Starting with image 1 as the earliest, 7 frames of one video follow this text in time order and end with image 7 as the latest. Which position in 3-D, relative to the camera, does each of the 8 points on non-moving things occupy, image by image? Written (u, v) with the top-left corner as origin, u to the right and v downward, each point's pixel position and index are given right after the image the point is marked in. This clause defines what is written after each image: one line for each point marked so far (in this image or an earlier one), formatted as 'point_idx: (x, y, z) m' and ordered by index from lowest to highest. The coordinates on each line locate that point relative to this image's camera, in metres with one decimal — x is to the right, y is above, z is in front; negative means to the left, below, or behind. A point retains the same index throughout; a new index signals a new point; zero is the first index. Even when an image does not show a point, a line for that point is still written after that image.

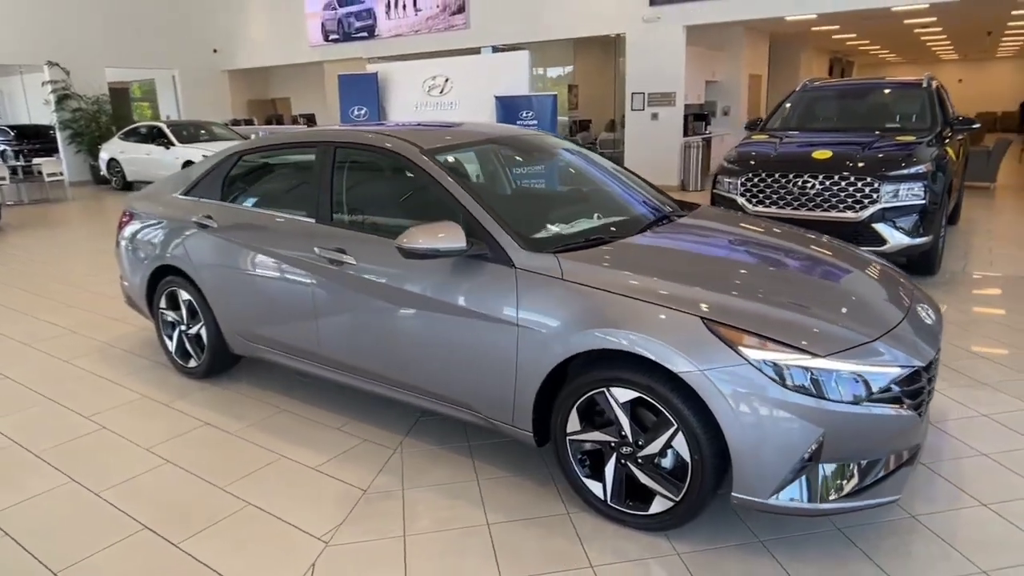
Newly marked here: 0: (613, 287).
0: (+0.4, 0.0, +2.3) m
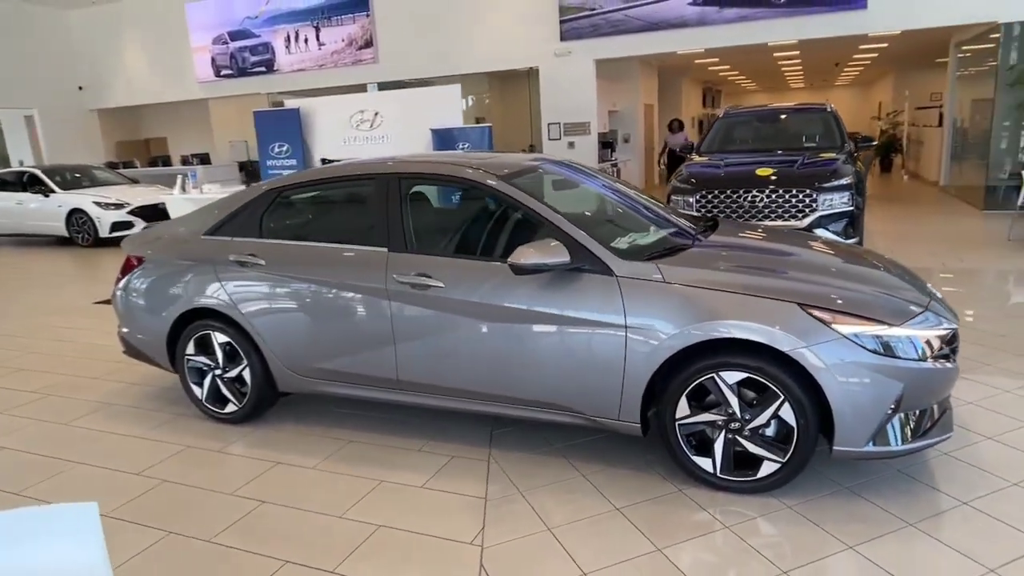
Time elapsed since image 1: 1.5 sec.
0: (+0.8, 0.0, +2.7) m
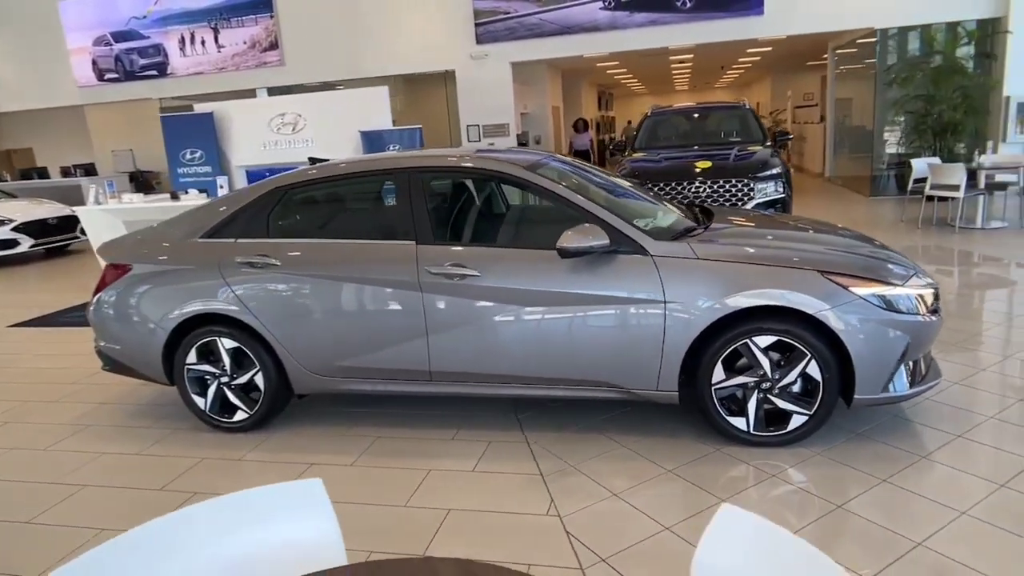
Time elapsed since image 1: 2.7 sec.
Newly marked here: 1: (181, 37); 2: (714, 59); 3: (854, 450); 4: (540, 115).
0: (+1.0, +0.1, +3.0) m
1: (-6.1, +4.6, +12.6) m
2: (+4.5, +5.1, +15.1) m
3: (+1.5, -0.7, +3.0) m
4: (+0.5, +3.5, +13.7) m
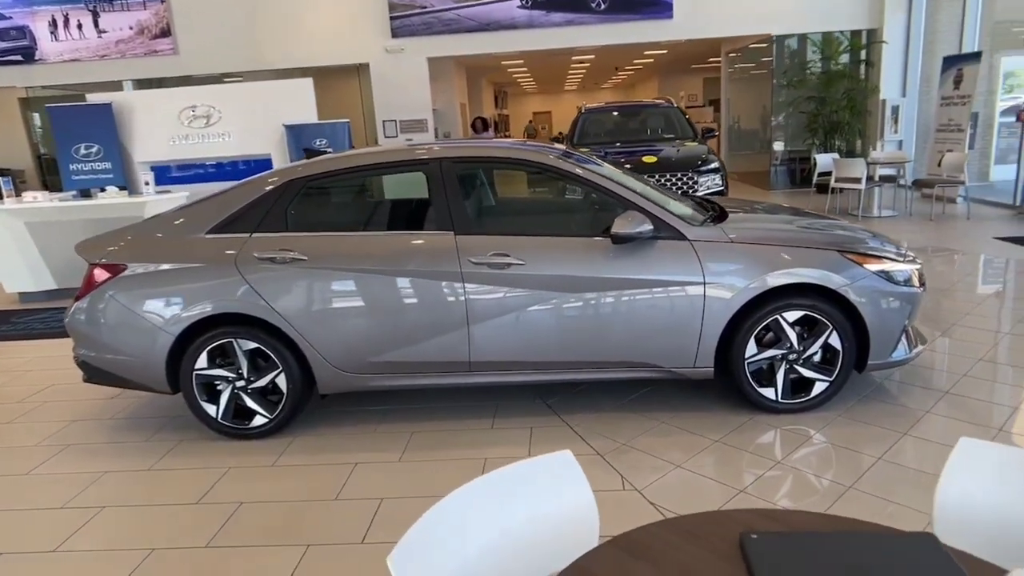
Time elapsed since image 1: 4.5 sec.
0: (+1.2, +0.2, +3.2) m
1: (-7.7, +4.5, +11.4) m
2: (+2.3, +5.3, +15.7) m
3: (+1.7, -0.6, +3.3) m
4: (-1.3, +3.6, +13.7) m
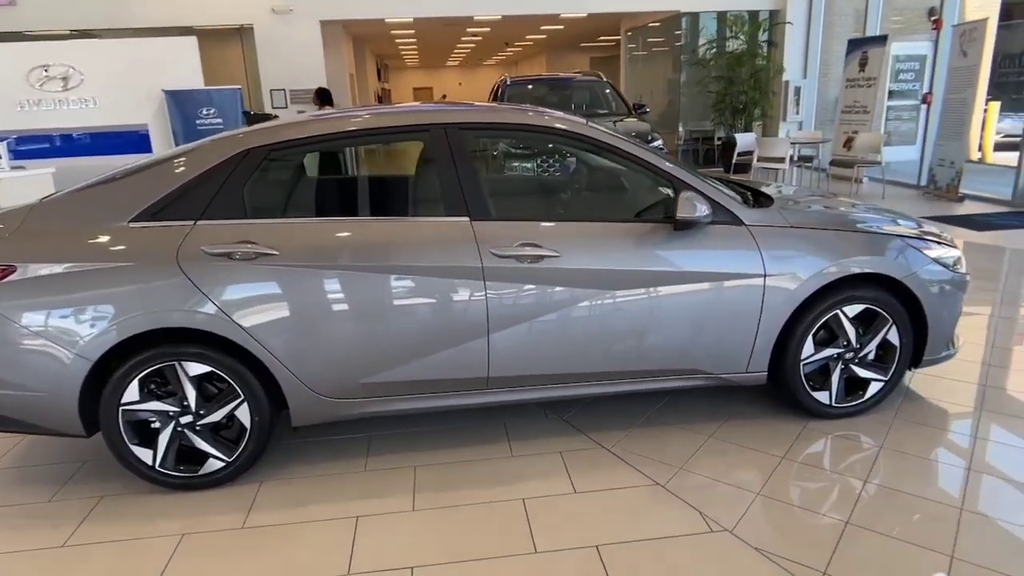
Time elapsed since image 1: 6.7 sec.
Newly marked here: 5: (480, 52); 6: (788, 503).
0: (+1.3, +0.3, +2.9) m
1: (-9.0, +4.5, +9.1) m
2: (-0.1, +5.7, +15.2) m
3: (+1.8, -0.6, +3.1) m
4: (-3.2, +3.8, +12.6) m
5: (-0.8, +6.6, +19.0) m
6: (+1.0, -0.8, +2.5) m
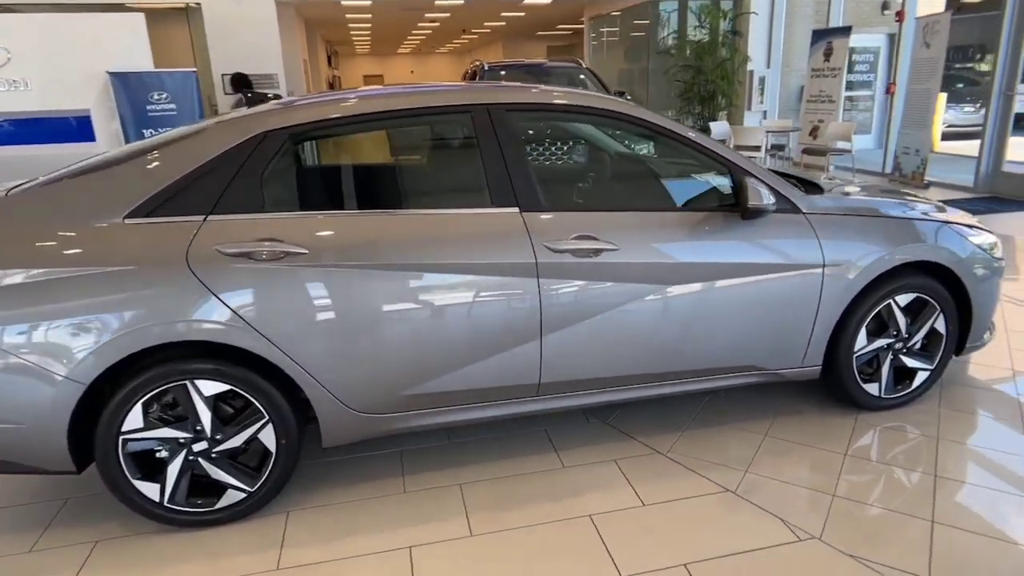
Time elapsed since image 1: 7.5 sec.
0: (+1.5, +0.3, +2.7) m
1: (-9.4, +4.4, +8.0) m
2: (-1.1, +5.8, +14.8) m
3: (+2.0, -0.5, +3.0) m
4: (-3.9, +3.9, +12.0) m
5: (-2.1, +6.7, +18.5) m
6: (+1.2, -0.7, +2.3) m
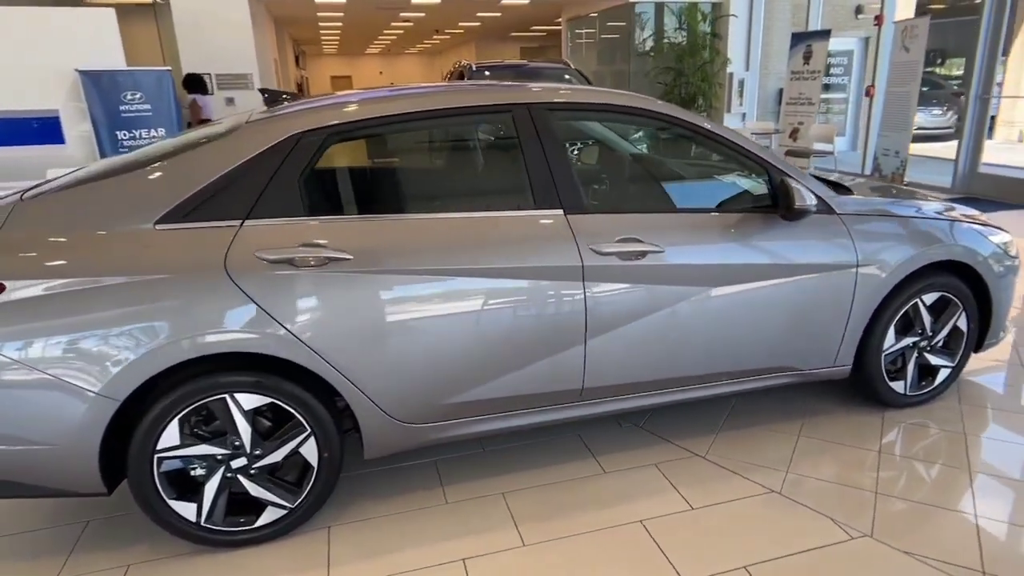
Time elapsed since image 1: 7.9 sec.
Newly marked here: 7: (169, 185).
0: (+1.6, +0.3, +2.8) m
1: (-9.6, +4.2, +7.5) m
2: (-1.6, +5.7, +14.7) m
3: (+2.1, -0.5, +3.1) m
4: (-4.3, +3.8, +11.8) m
5: (-2.8, +6.7, +18.4) m
6: (+1.4, -0.7, +2.3) m
7: (-1.0, +0.3, +2.1) m
